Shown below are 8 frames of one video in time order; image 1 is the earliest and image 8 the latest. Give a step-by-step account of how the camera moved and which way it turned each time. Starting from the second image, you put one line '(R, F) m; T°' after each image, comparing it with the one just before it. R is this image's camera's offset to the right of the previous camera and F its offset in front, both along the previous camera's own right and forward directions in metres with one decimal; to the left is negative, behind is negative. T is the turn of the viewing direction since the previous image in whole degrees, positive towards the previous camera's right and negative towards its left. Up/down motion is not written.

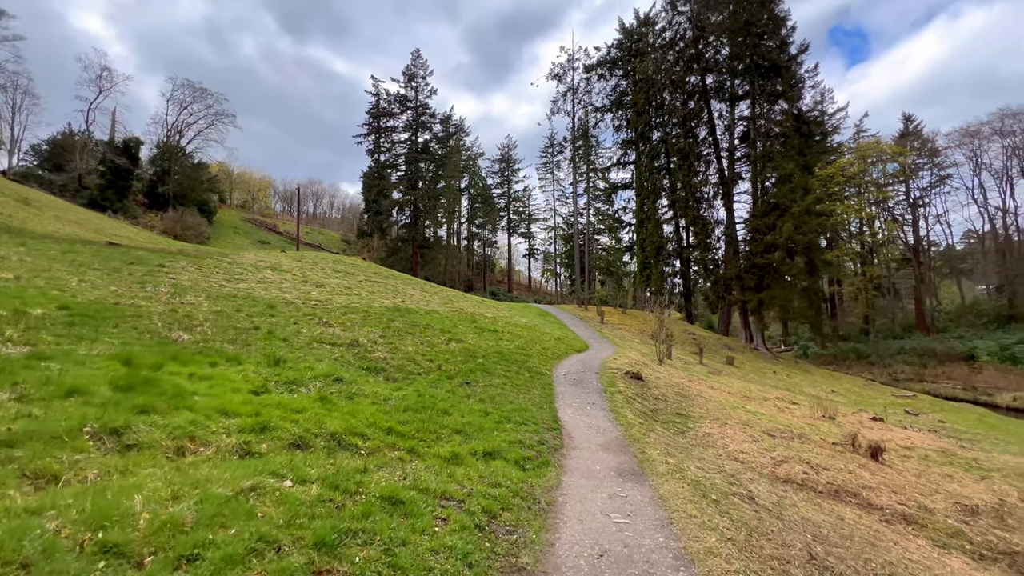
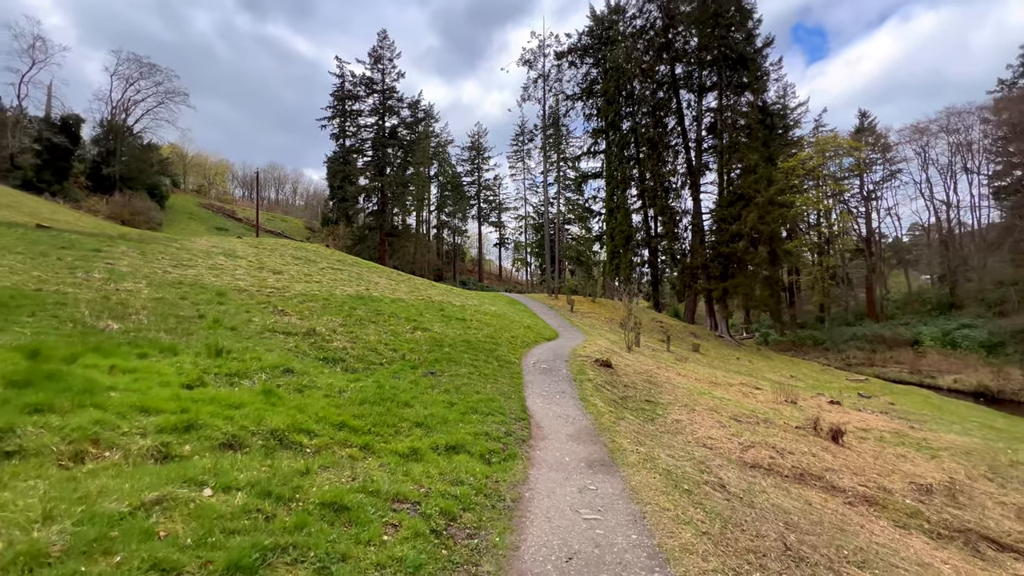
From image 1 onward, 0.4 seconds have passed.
(+0.1, +0.4) m; +4°
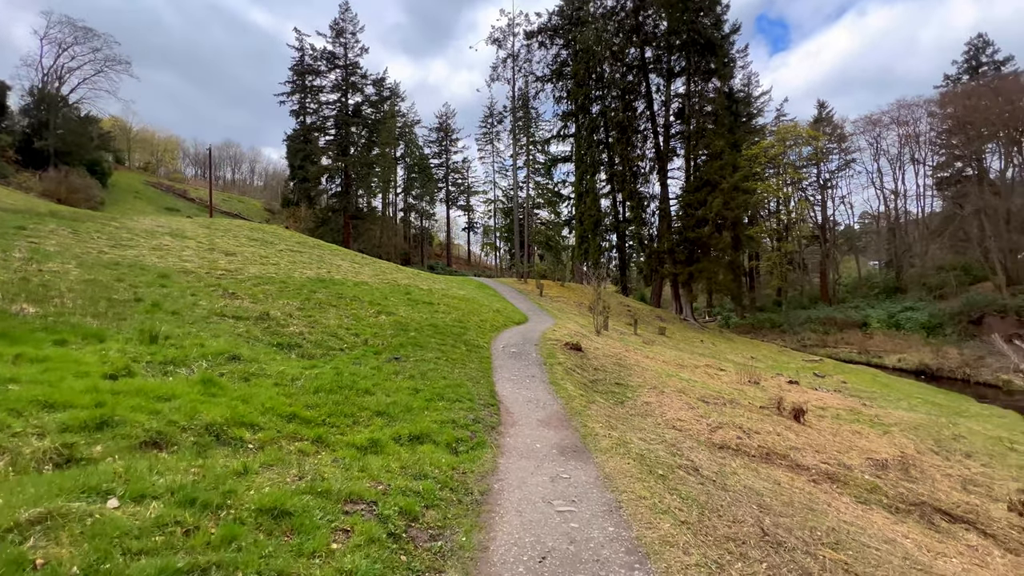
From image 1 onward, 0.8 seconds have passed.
(0.0, +0.4) m; +4°
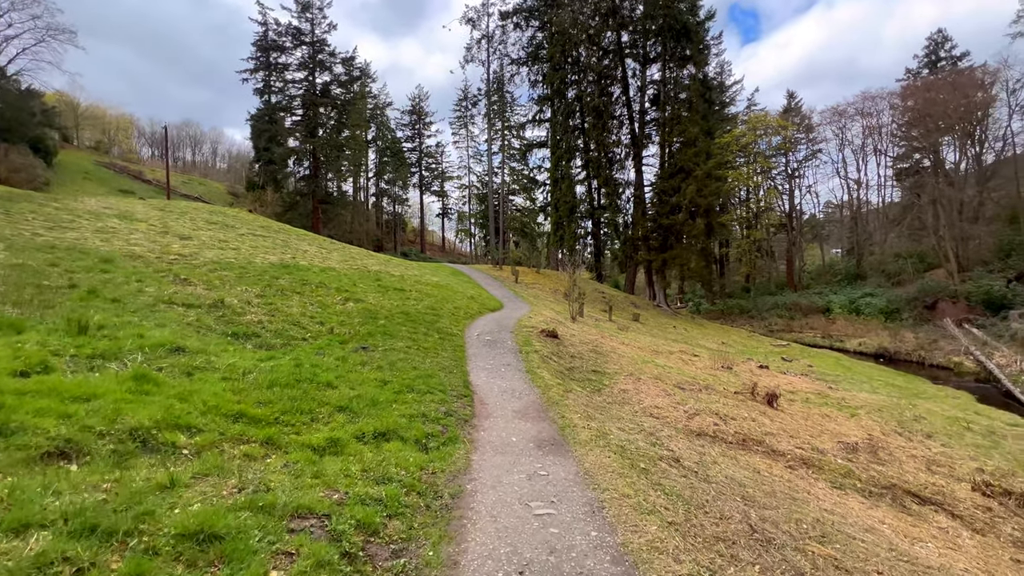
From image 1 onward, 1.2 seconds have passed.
(0.0, +0.4) m; +3°
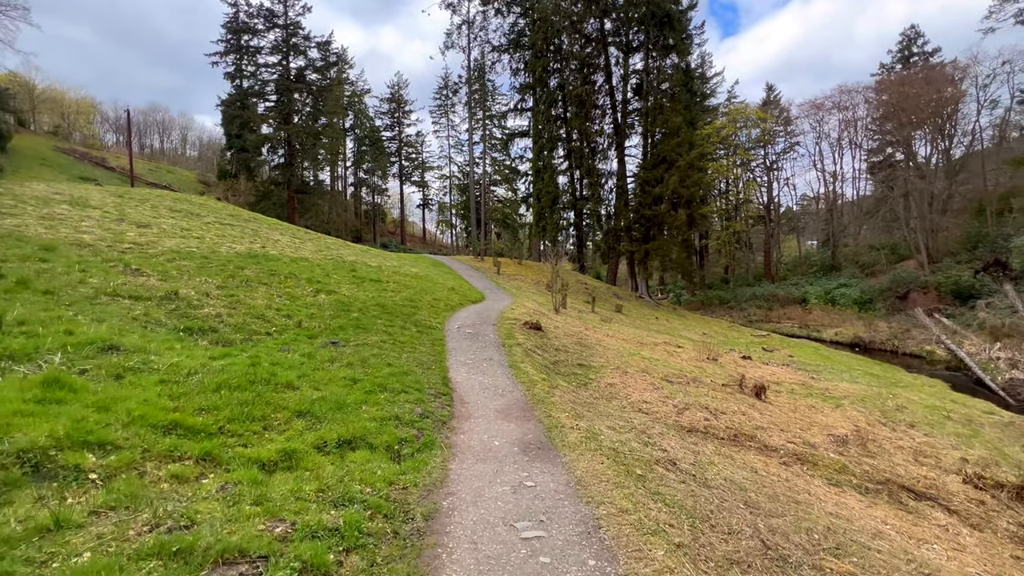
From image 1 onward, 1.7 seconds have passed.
(0.0, +0.5) m; +2°
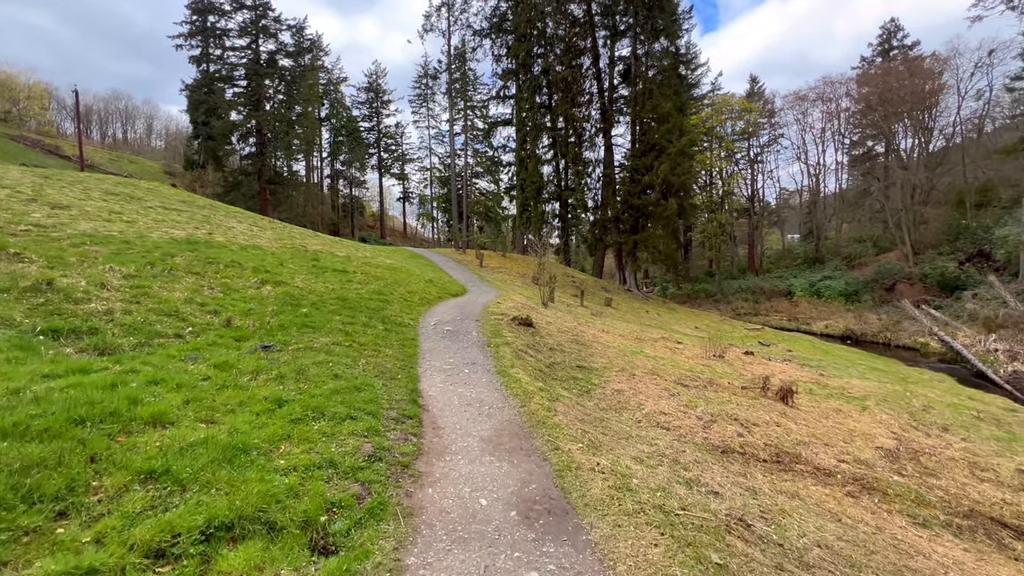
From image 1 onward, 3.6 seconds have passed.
(-0.1, +1.7) m; +2°
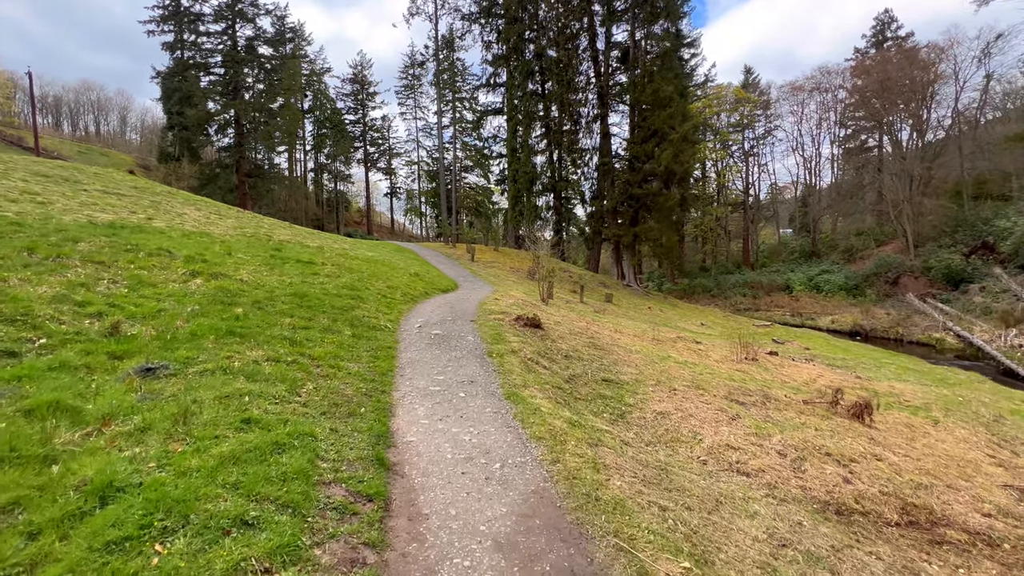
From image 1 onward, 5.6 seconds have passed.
(-0.3, +2.0) m; +1°
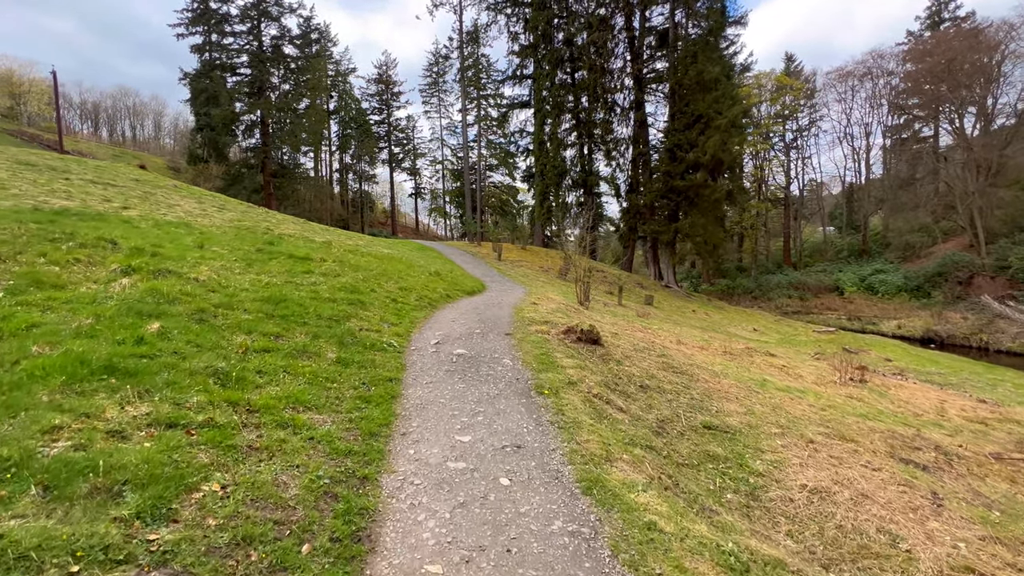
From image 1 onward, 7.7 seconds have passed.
(-0.4, +2.1) m; -3°
